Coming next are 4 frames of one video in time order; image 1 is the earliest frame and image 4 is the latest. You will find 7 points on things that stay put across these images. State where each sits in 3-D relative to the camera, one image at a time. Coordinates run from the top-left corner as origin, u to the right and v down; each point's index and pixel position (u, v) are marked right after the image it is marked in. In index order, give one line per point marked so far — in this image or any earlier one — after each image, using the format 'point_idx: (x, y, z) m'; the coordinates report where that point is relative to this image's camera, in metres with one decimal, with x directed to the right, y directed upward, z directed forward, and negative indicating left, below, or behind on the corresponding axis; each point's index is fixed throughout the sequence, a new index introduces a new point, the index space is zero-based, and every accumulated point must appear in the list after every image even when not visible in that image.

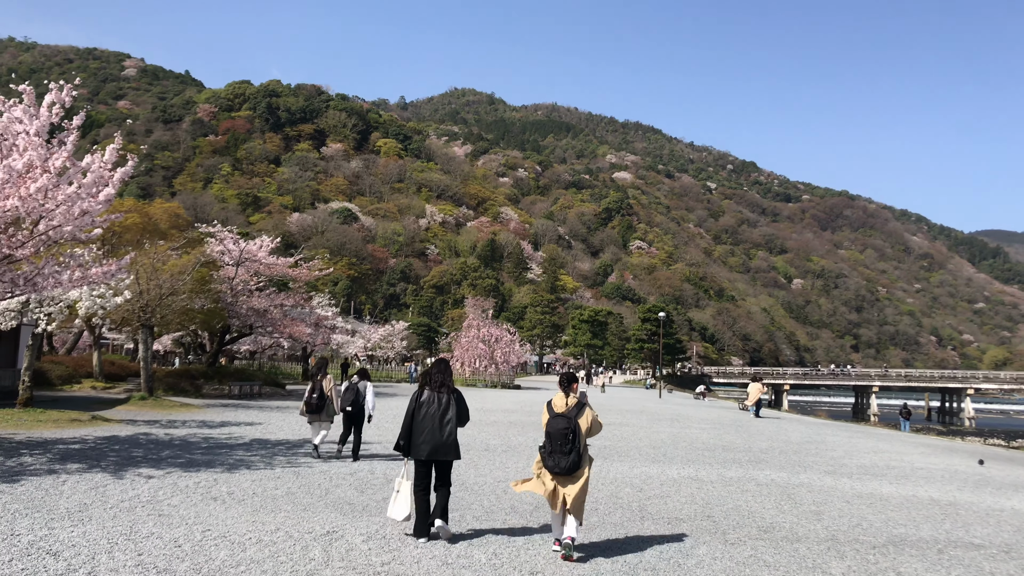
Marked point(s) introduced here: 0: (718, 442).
0: (+3.6, -2.8, +12.8) m
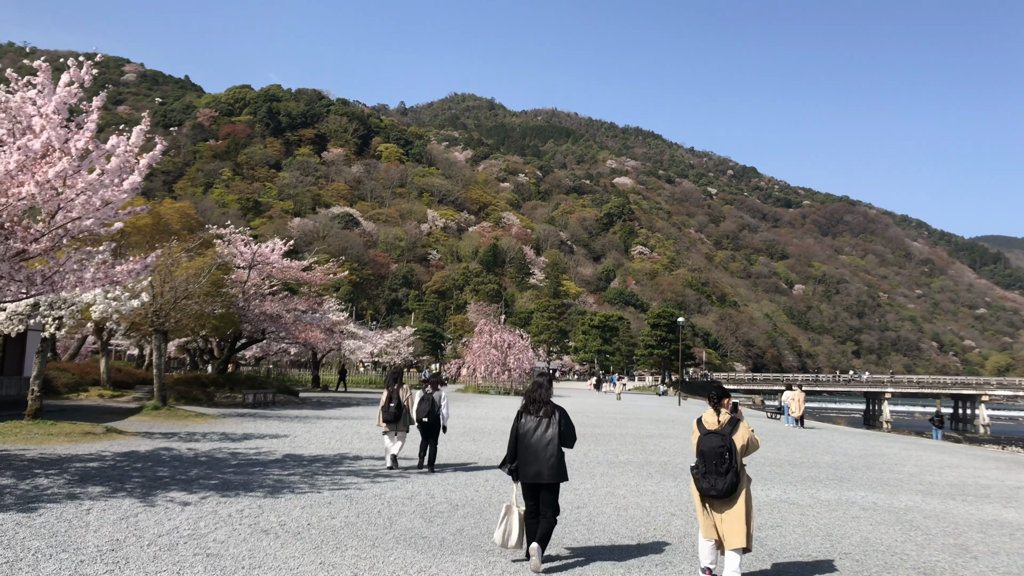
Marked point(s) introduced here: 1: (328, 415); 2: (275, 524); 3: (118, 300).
0: (+4.4, -2.8, +11.9) m
1: (-4.7, -3.2, +18.2) m
2: (-1.9, -1.9, +5.6) m
3: (-6.4, -0.2, +11.6) m
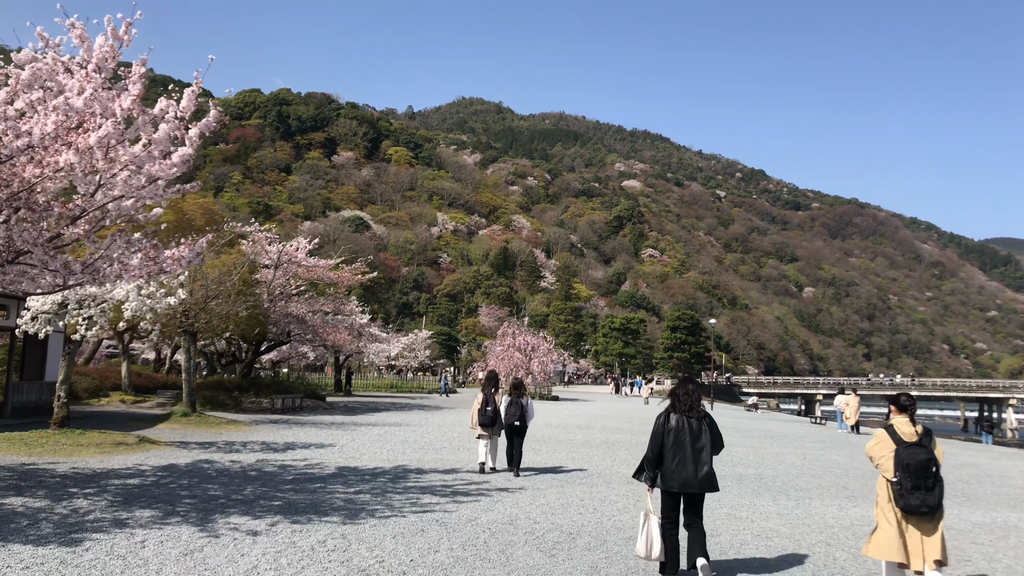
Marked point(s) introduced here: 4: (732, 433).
0: (+5.4, -2.7, +10.8) m
1: (-3.6, -3.2, +17.2) m
2: (-0.9, -1.8, +4.6) m
3: (-5.4, -0.1, +10.7) m
4: (+5.4, -3.6, +17.5) m
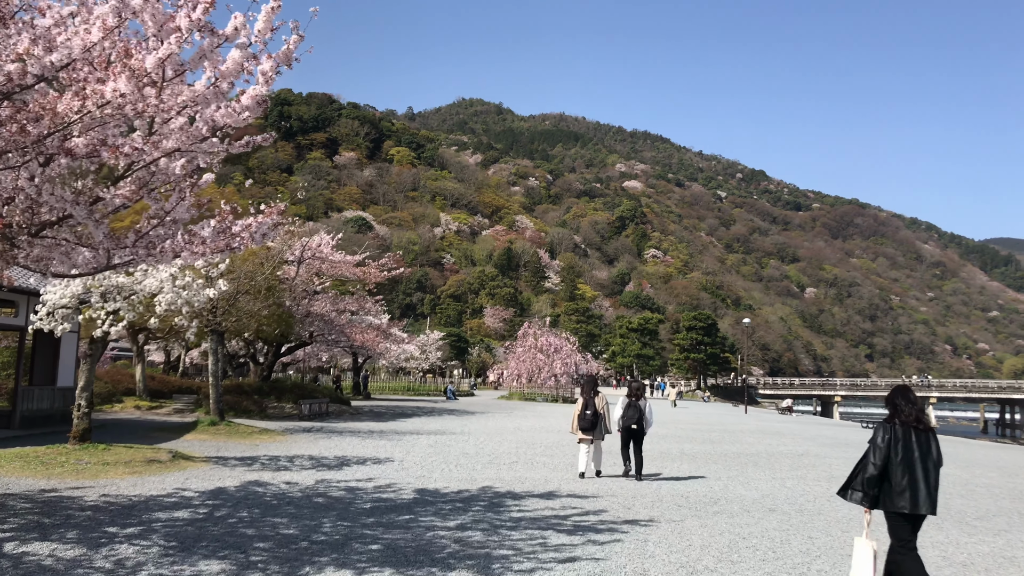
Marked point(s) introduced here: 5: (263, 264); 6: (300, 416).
0: (+6.5, -2.6, +9.4) m
1: (-2.4, -3.1, +15.8) m
2: (+0.2, -1.7, +3.2) m
3: (-4.2, 0.0, +9.3) m
4: (+6.5, -3.4, +16.1) m
5: (-5.2, +0.5, +14.7) m
6: (-5.3, -3.2, +17.7) m
